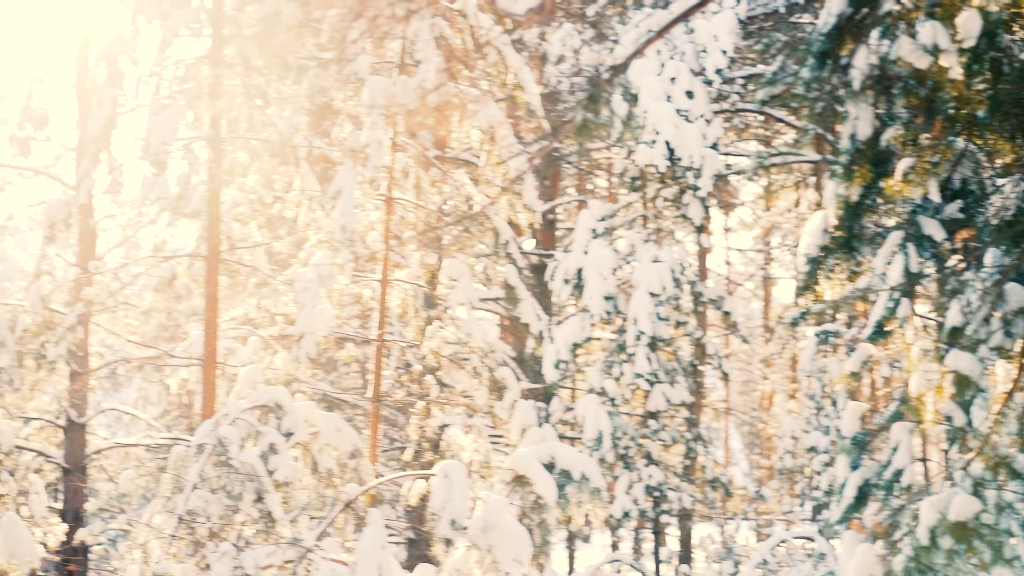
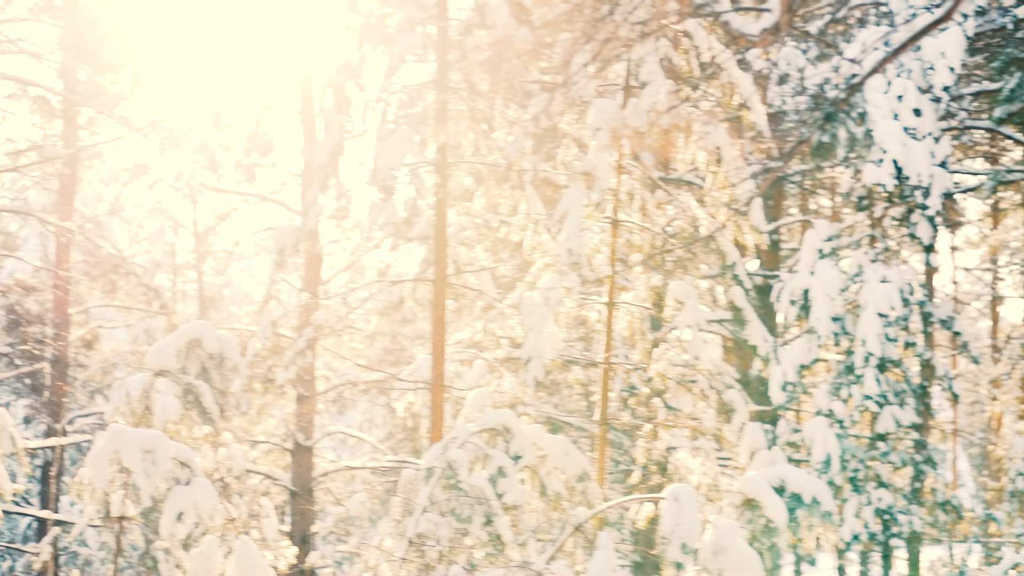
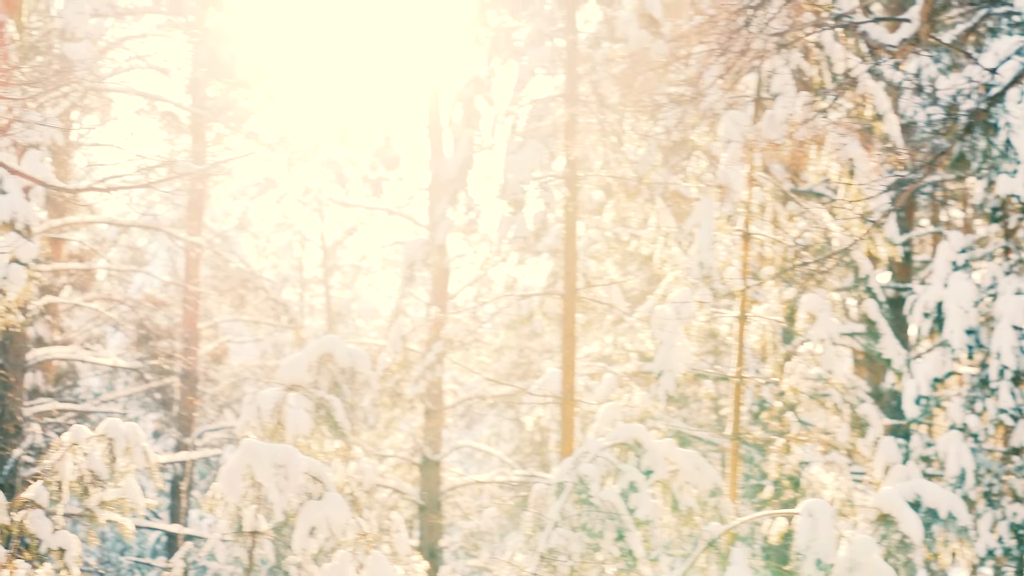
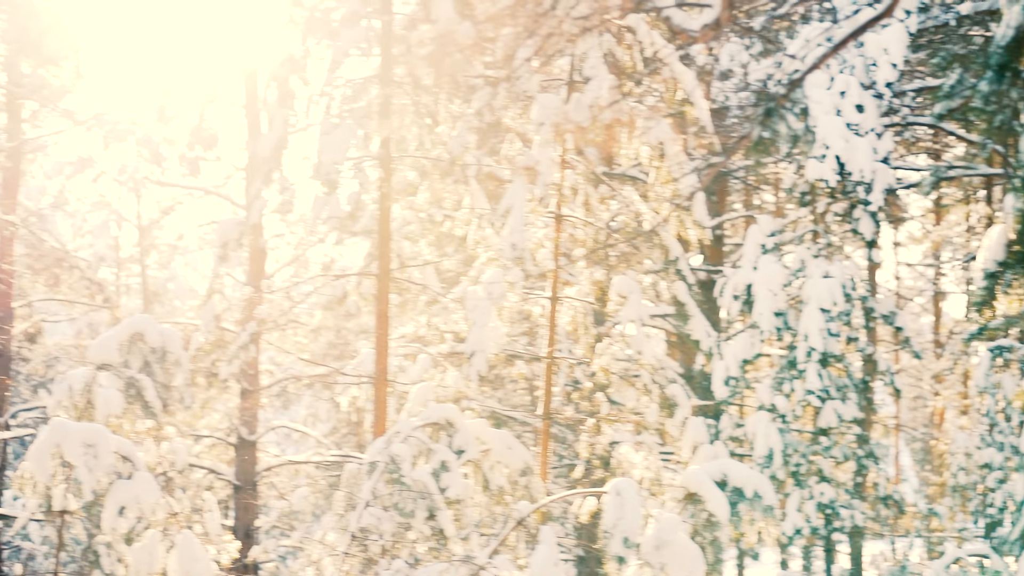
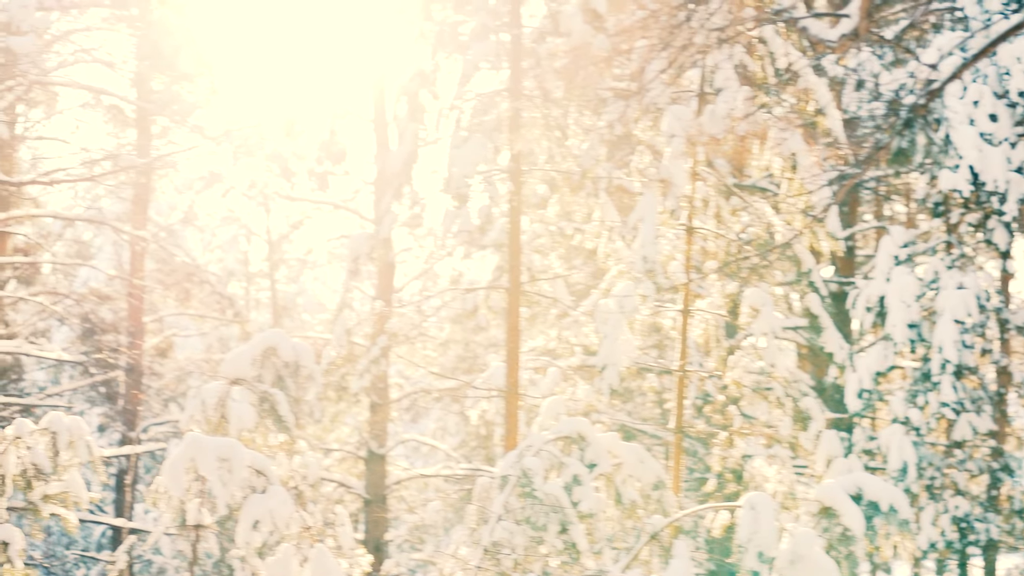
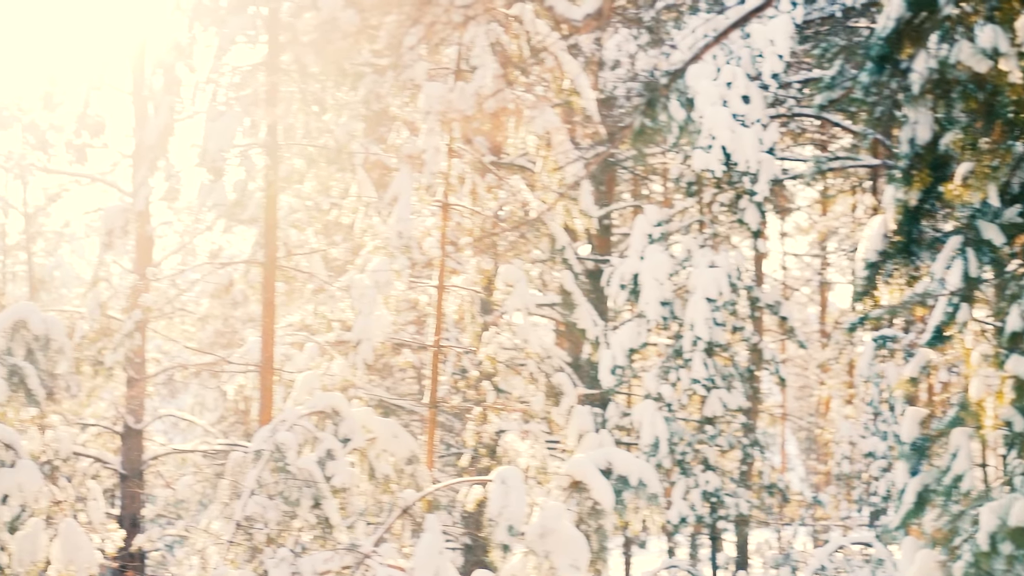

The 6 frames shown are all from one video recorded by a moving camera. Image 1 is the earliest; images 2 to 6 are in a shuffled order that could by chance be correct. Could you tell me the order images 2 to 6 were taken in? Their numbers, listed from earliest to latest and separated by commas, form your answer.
6, 4, 2, 5, 3
